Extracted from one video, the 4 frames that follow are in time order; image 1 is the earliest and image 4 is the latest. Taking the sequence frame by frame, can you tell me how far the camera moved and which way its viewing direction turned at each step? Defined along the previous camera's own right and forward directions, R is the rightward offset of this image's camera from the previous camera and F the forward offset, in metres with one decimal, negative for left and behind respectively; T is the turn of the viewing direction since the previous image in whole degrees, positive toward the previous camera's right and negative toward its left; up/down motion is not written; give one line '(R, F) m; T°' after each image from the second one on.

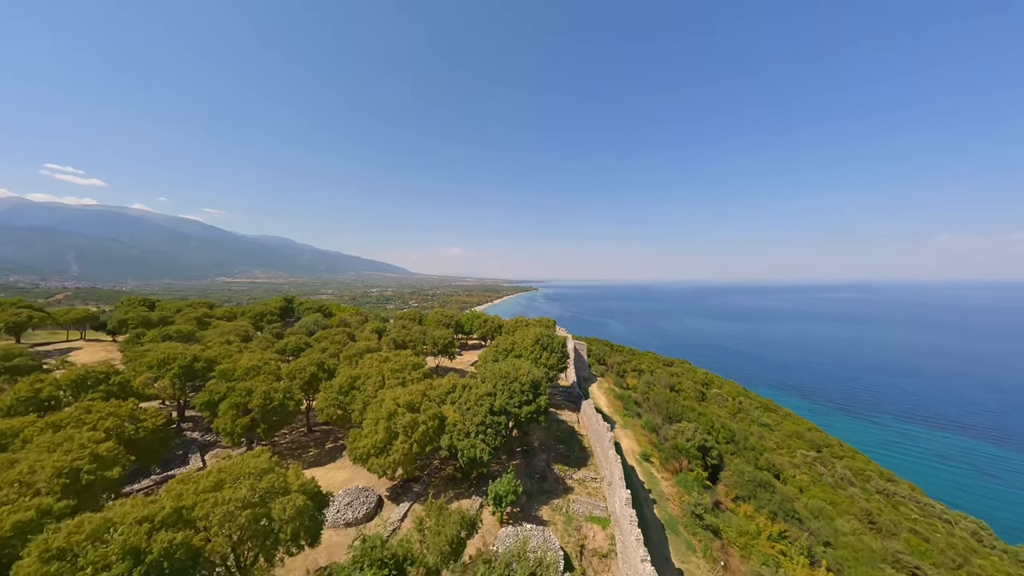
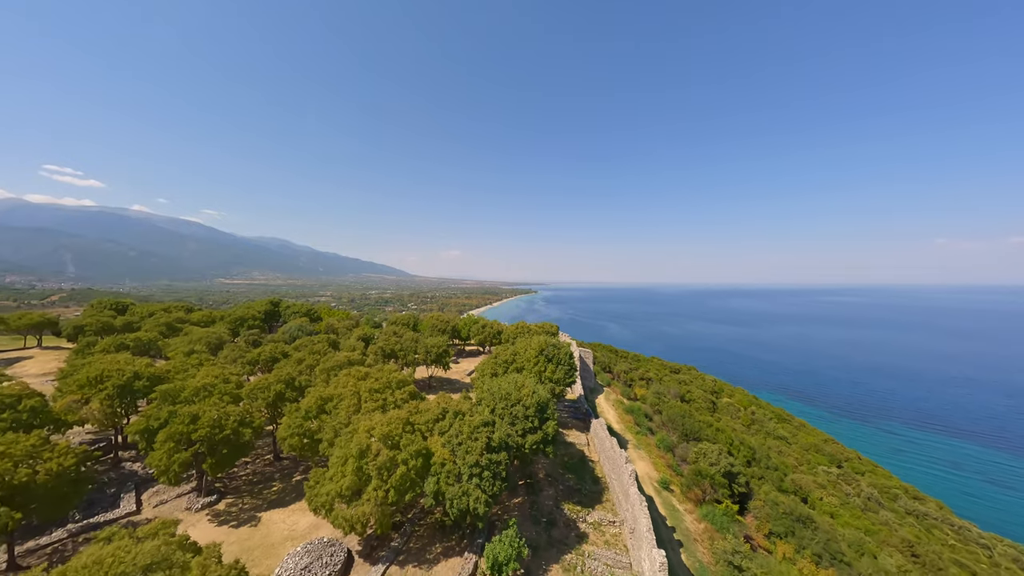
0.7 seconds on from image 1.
(-0.2, +3.4) m; 0°
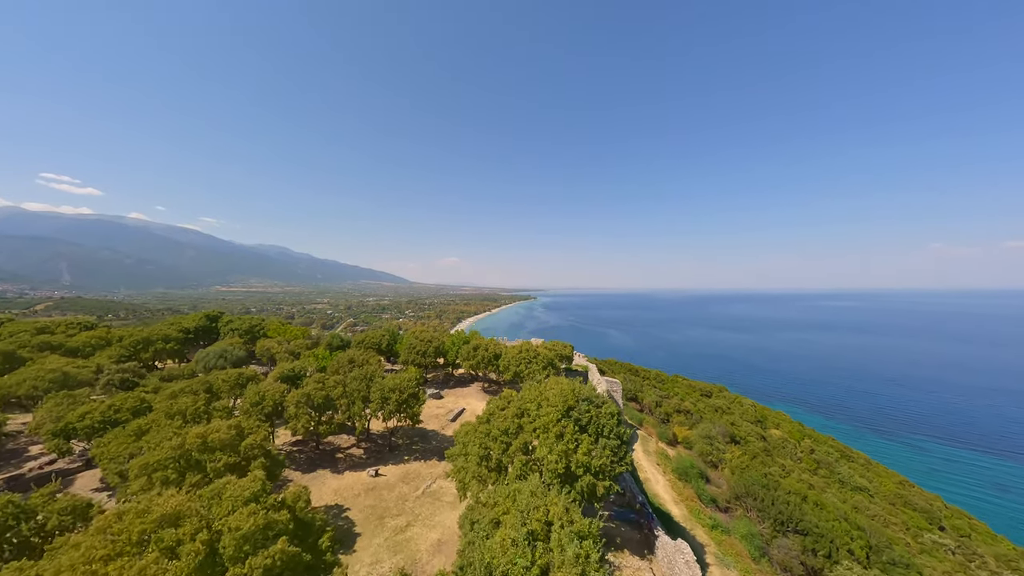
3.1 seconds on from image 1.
(-0.2, +11.7) m; 0°
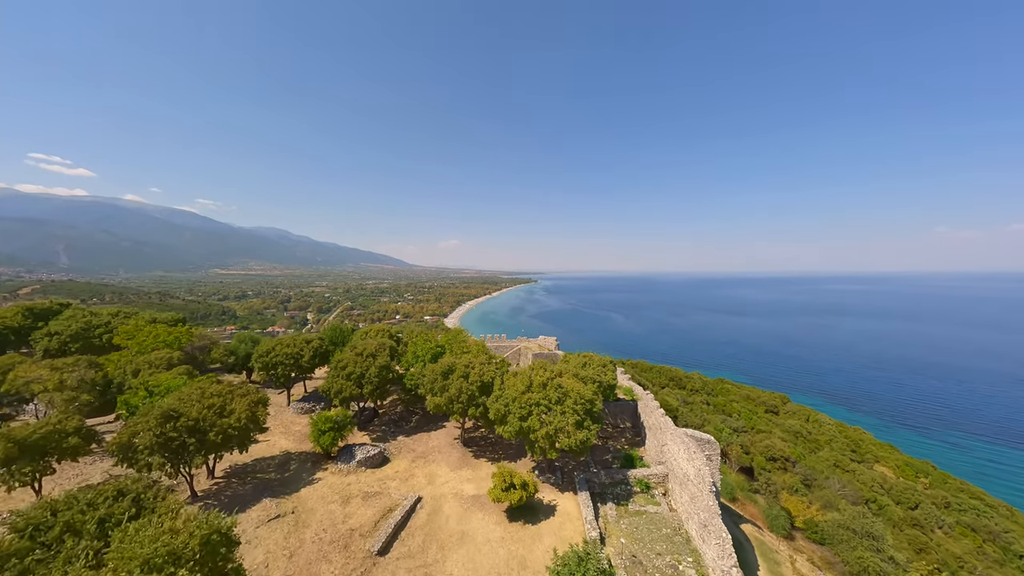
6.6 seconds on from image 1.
(0.0, +16.7) m; 0°
